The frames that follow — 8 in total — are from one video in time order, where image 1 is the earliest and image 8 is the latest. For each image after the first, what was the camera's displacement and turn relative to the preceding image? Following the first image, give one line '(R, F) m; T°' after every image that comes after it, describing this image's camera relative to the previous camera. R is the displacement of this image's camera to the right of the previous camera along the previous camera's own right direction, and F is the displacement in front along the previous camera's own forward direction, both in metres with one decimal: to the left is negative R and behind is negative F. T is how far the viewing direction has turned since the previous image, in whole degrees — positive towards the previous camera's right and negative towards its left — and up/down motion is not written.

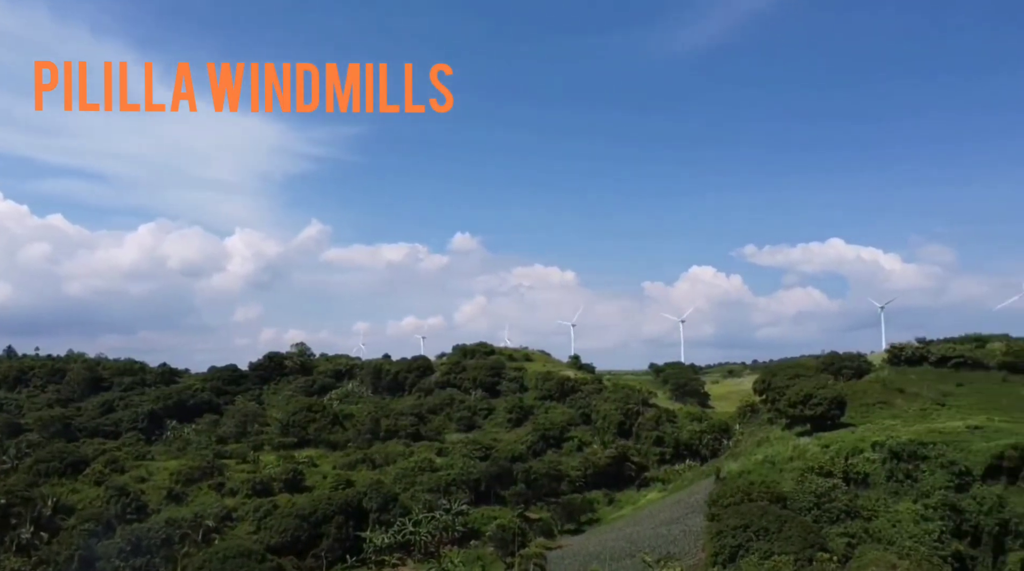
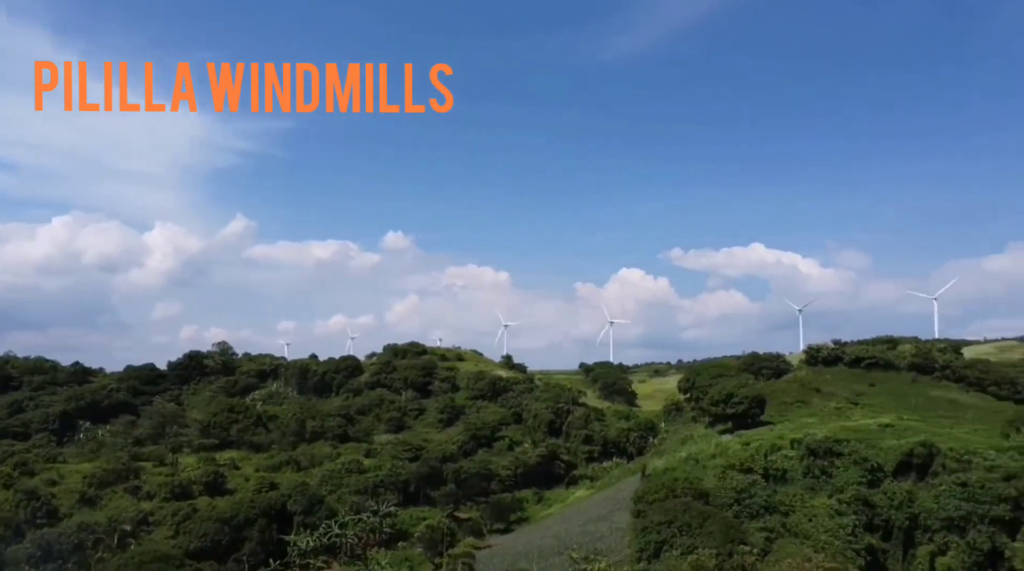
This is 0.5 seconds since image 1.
(+0.1, -0.4) m; +4°
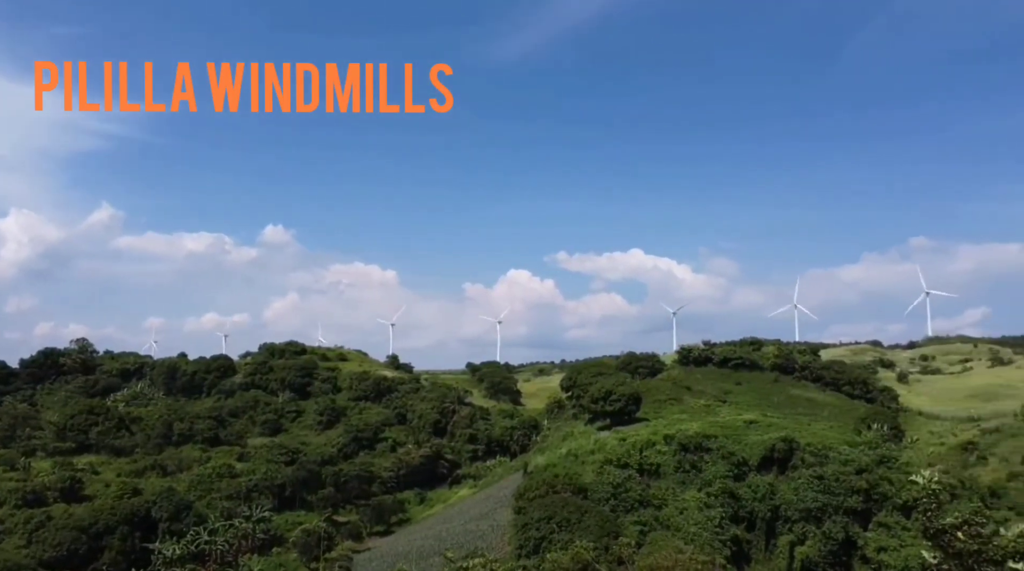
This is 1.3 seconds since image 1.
(-0.1, -1.1) m; +7°
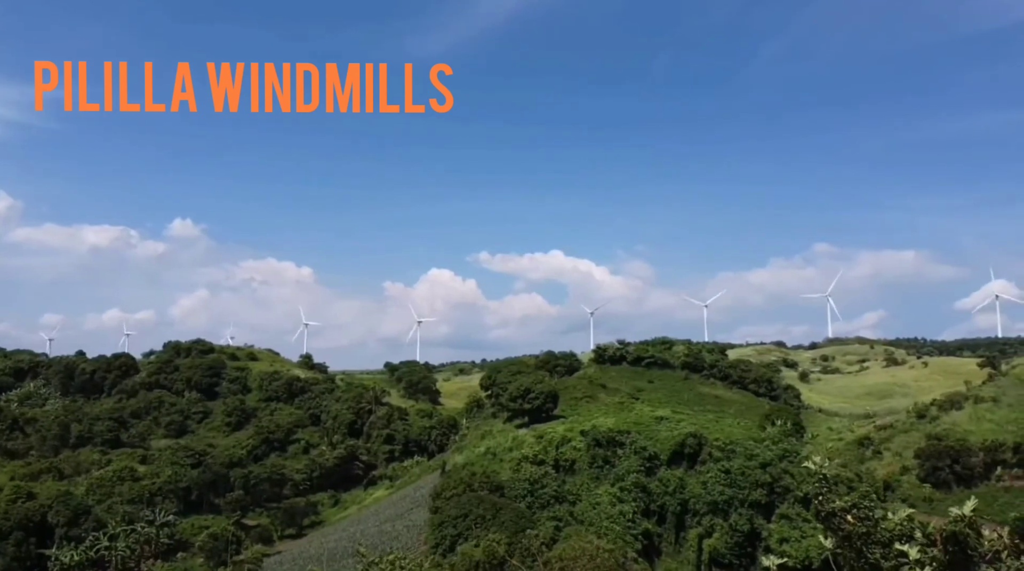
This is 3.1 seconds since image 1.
(-0.2, -1.1) m; +5°
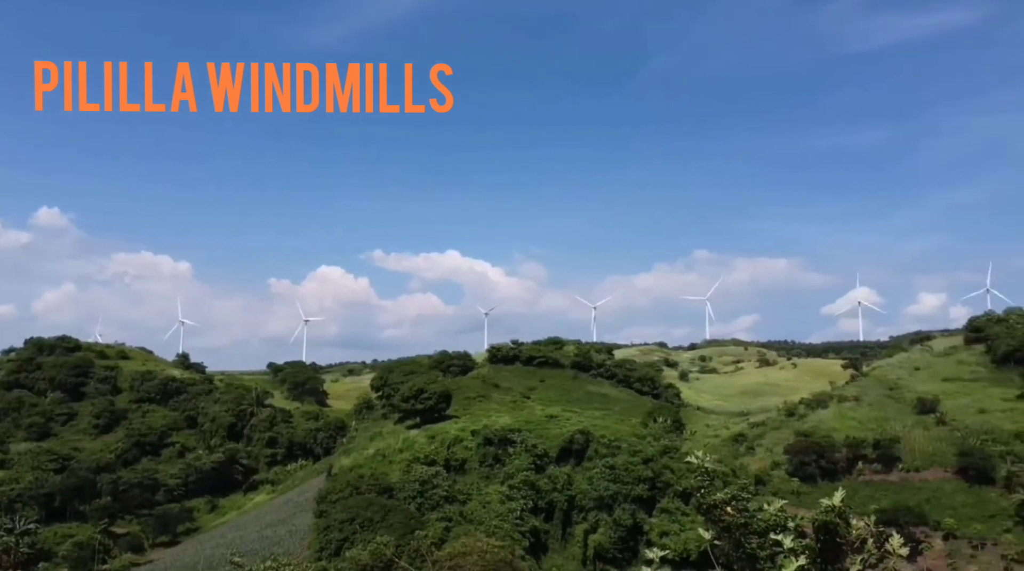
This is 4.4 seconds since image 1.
(-0.5, -1.0) m; +7°
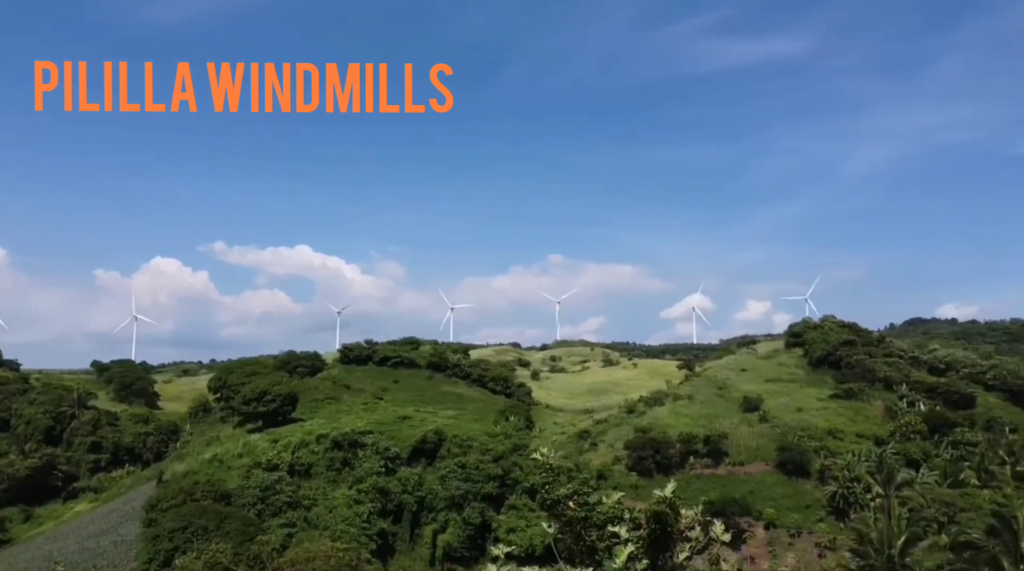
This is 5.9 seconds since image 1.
(-0.5, +0.8) m; +10°
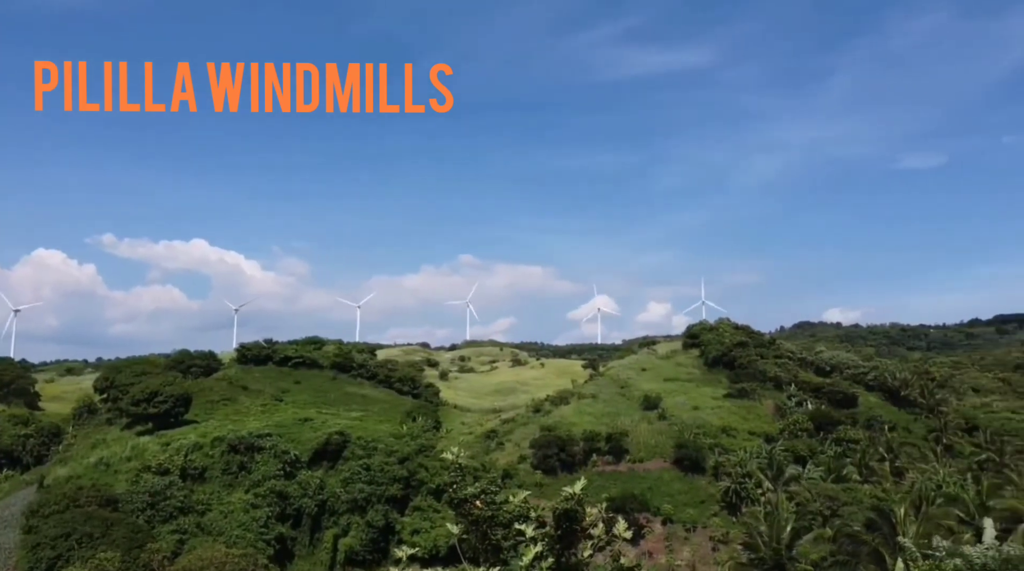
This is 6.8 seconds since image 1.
(-0.2, +1.6) m; +6°
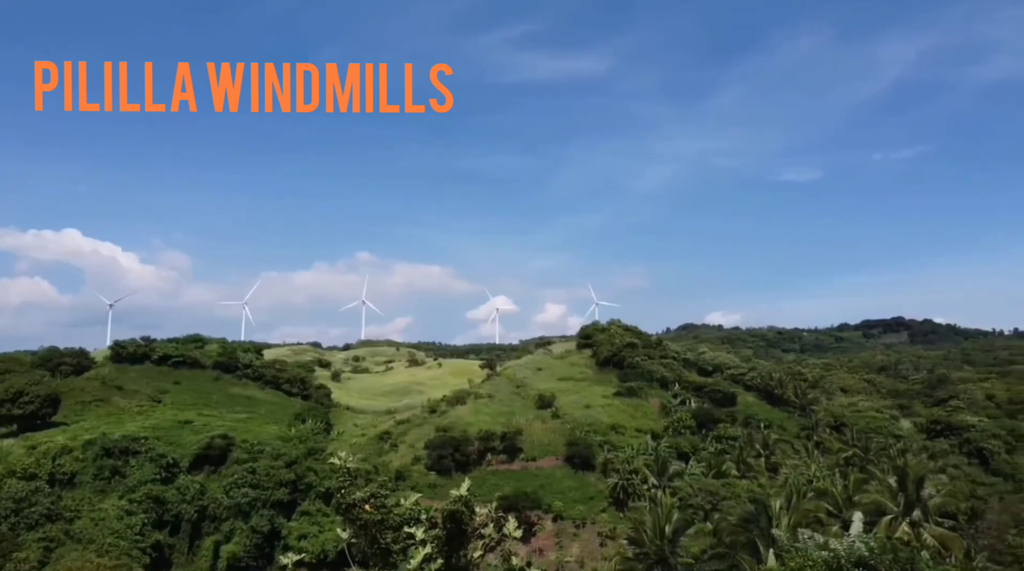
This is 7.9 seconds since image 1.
(+0.1, +1.1) m; +6°
